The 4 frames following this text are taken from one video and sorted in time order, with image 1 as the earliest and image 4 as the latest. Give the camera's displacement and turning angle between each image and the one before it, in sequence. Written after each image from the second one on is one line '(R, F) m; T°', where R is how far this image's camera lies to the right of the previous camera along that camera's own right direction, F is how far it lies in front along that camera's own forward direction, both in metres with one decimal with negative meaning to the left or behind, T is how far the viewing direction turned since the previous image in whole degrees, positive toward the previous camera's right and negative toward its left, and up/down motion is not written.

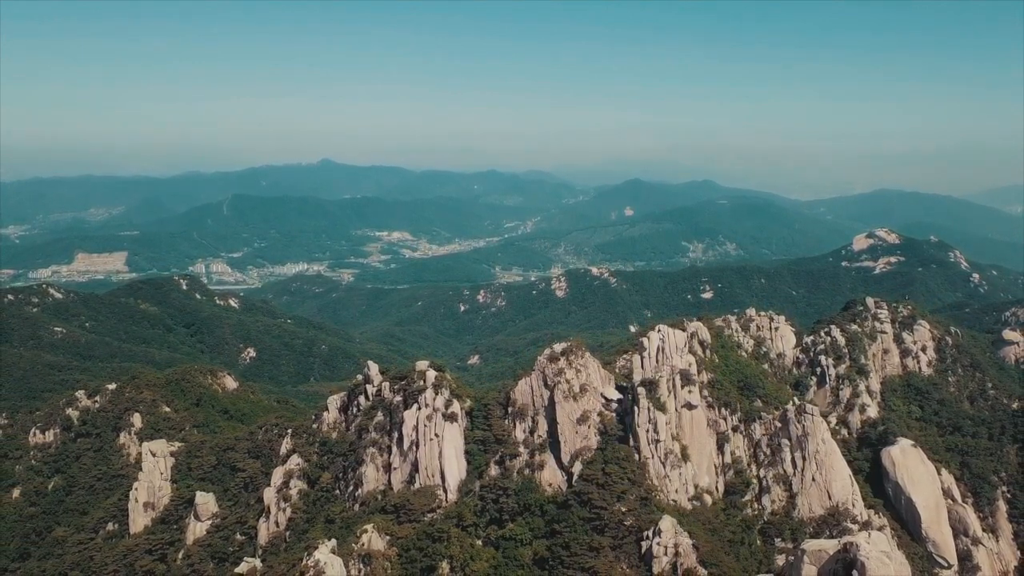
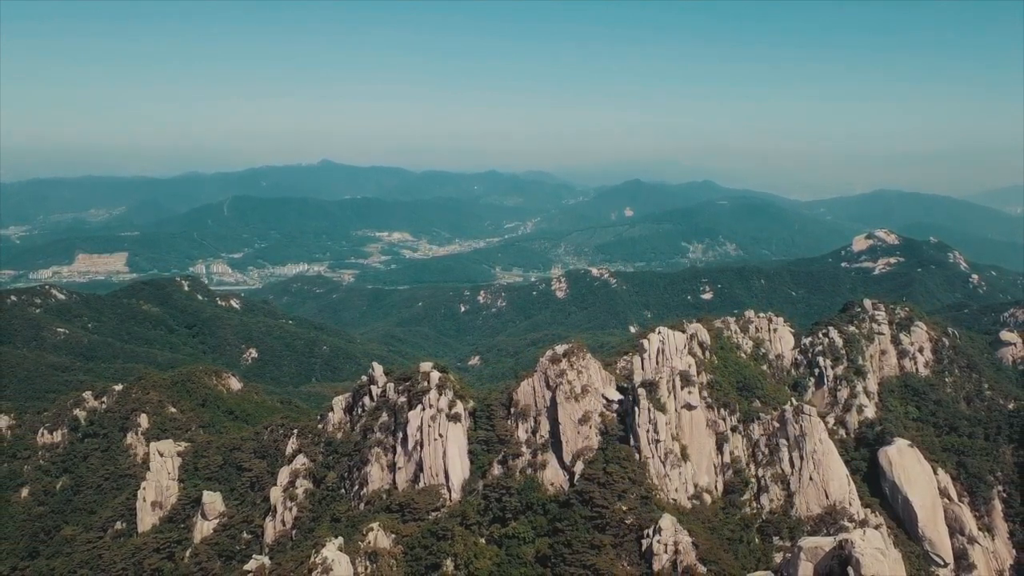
(-0.1, -0.5) m; 0°
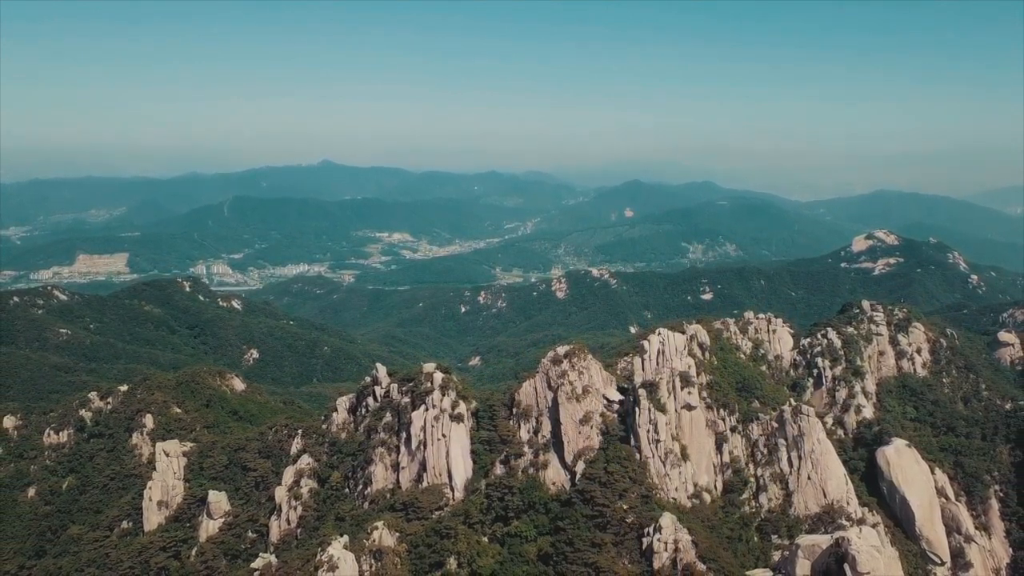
(-0.1, -0.4) m; 0°
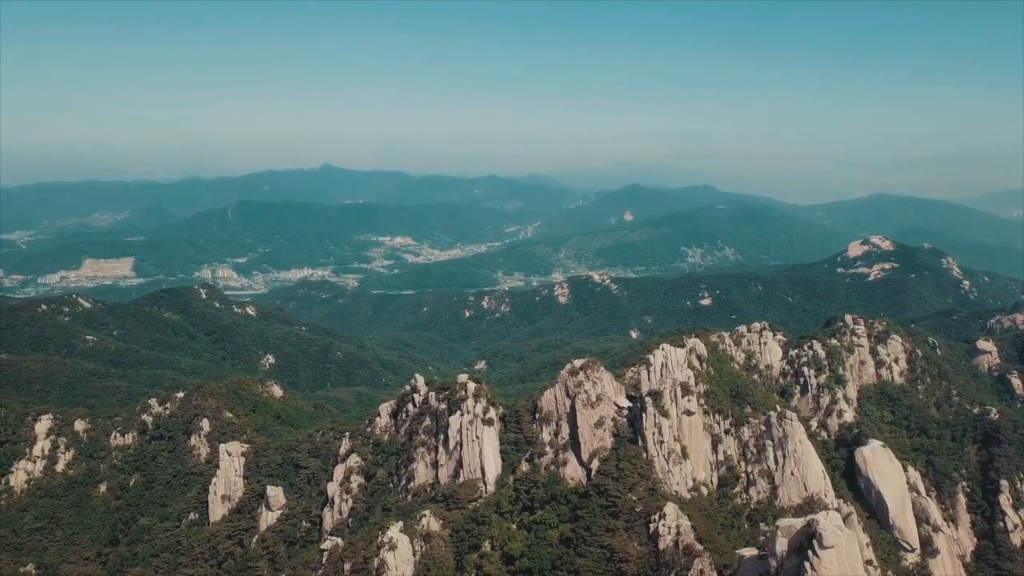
(-1.2, -4.7) m; 0°
